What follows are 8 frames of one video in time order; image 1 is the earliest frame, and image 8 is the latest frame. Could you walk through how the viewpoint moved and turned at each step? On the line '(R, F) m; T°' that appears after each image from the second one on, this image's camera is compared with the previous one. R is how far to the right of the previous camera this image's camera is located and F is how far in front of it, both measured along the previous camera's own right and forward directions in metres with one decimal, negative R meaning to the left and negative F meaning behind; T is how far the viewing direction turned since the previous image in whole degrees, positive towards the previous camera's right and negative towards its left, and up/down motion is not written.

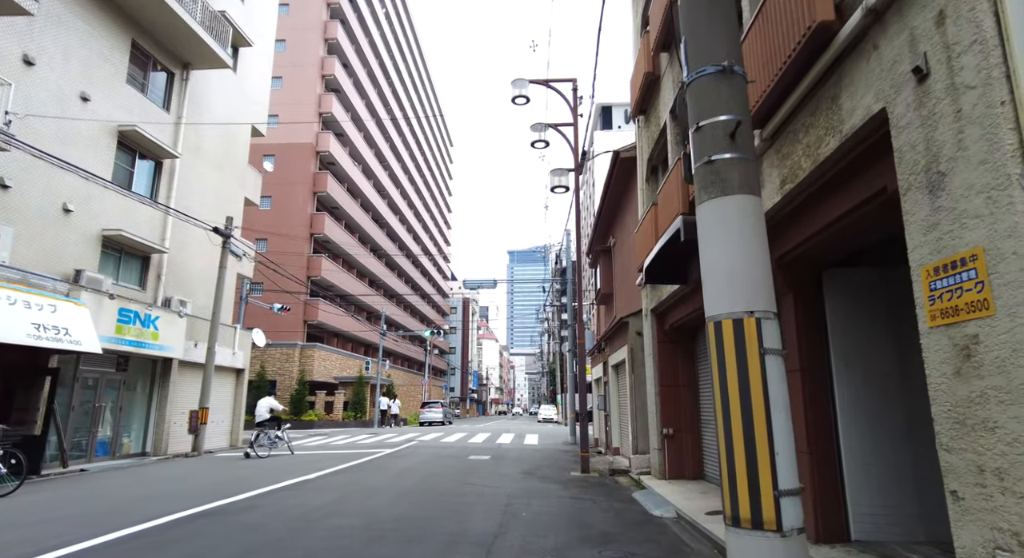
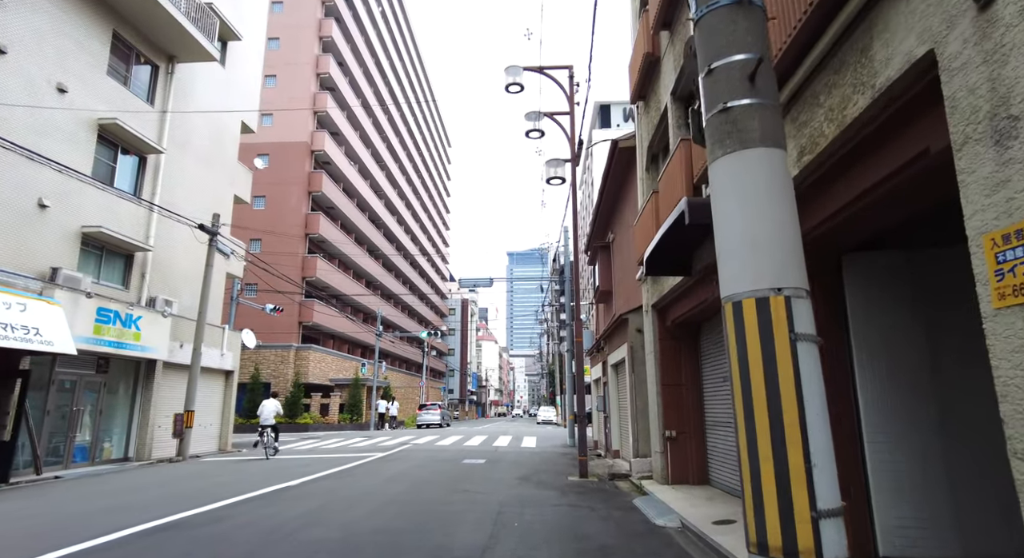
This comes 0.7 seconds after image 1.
(+0.1, +0.6) m; 0°
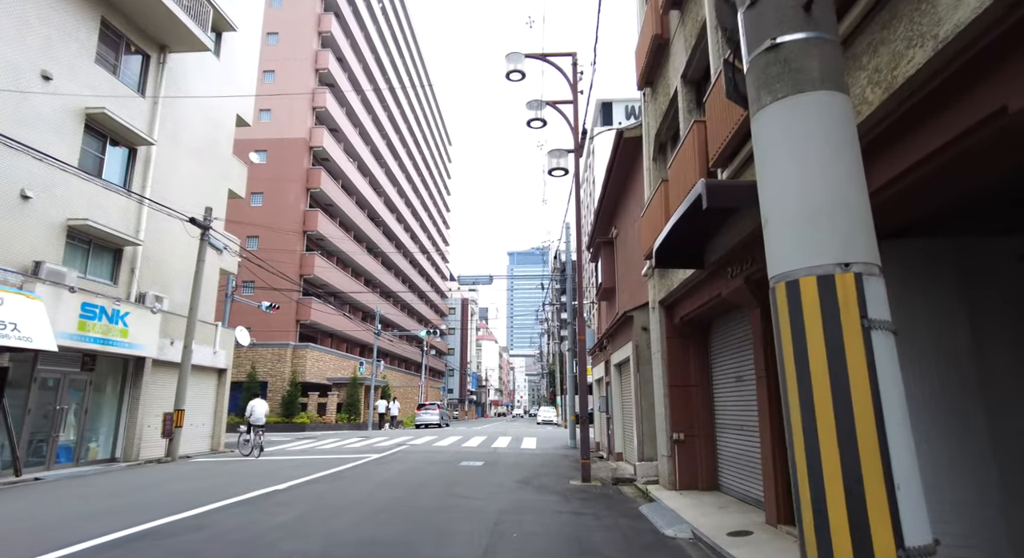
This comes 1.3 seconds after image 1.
(0.0, +0.5) m; 0°
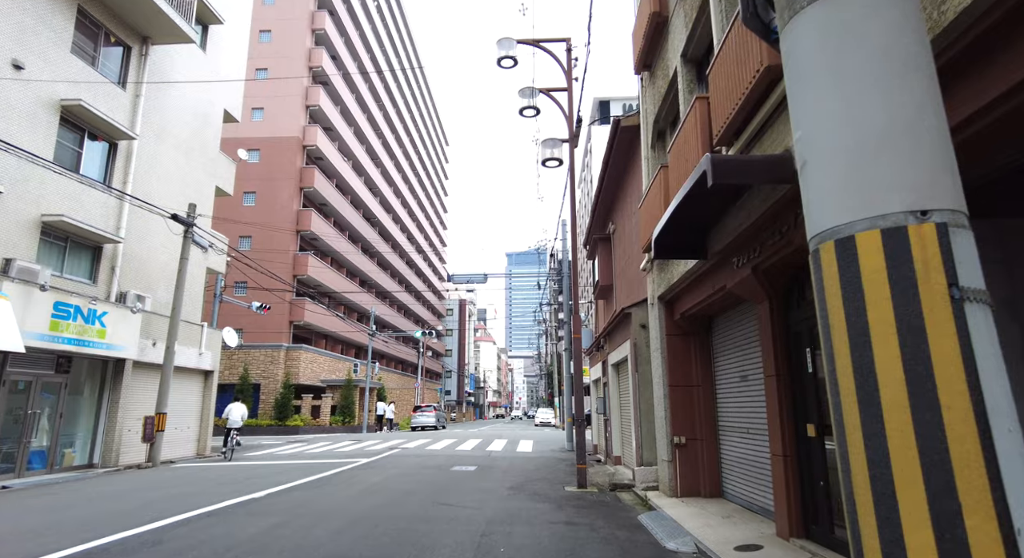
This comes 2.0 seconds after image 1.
(+0.1, +0.6) m; 0°
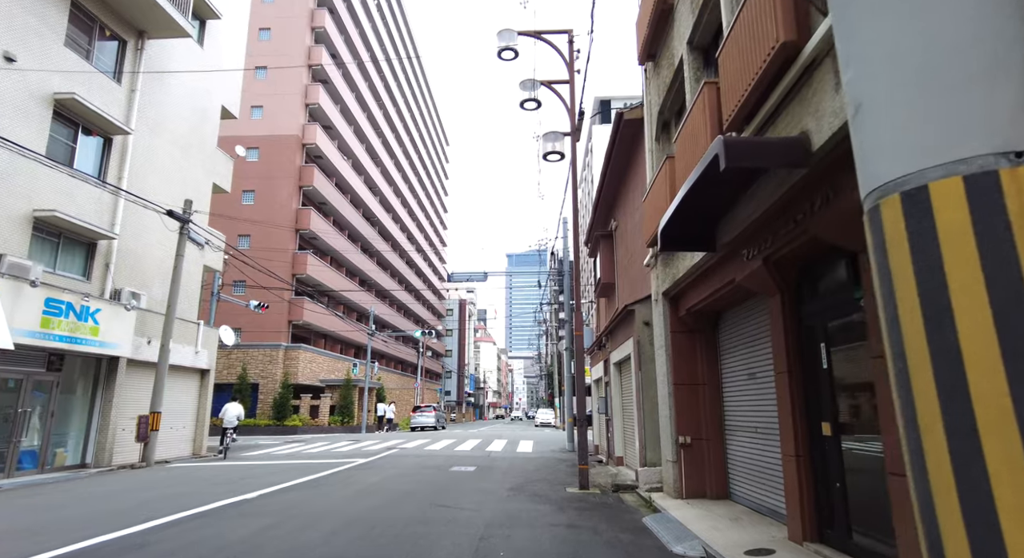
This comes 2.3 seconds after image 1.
(0.0, +0.3) m; 0°
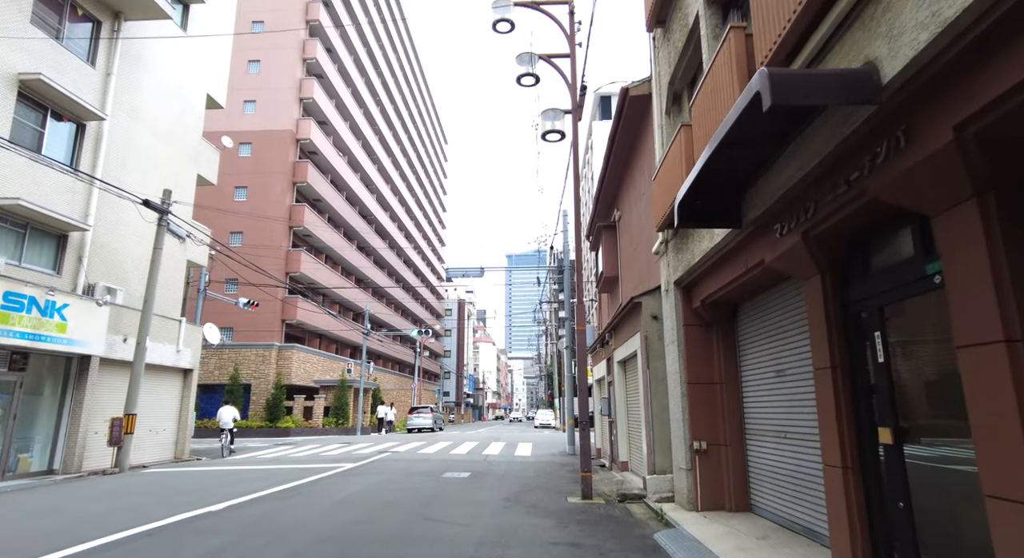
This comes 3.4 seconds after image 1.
(+0.1, +0.9) m; 0°
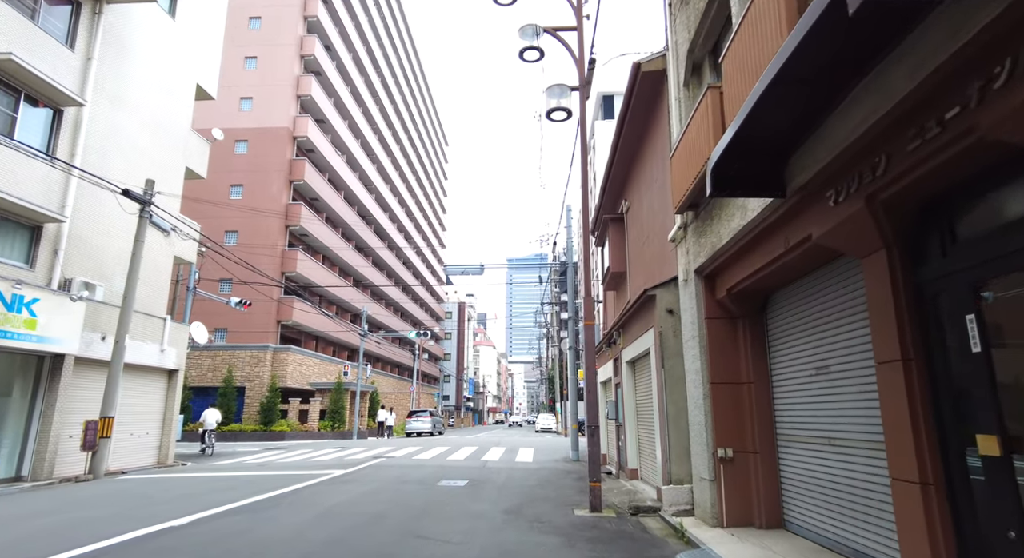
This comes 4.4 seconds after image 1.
(0.0, +0.9) m; 0°
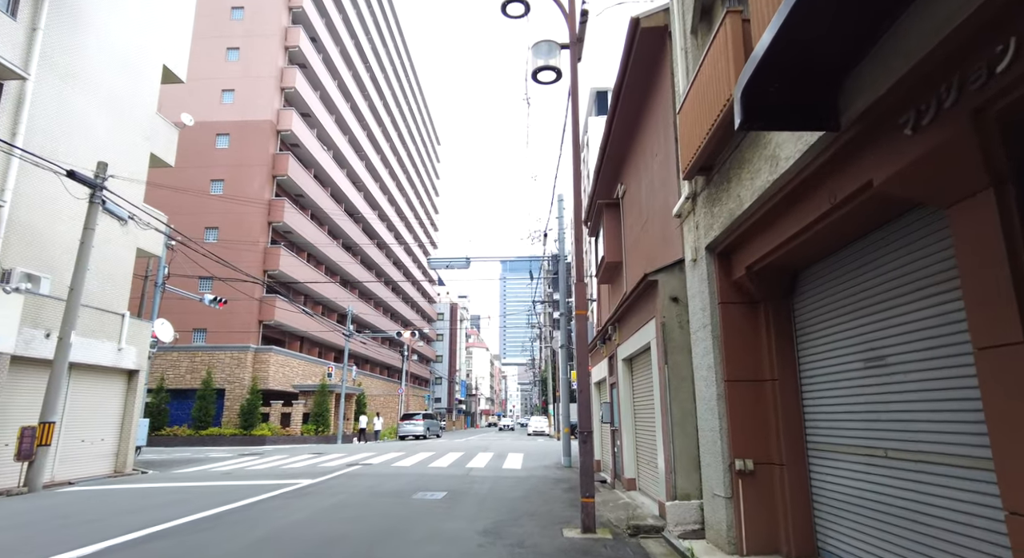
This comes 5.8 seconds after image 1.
(+0.2, +1.2) m; +1°
